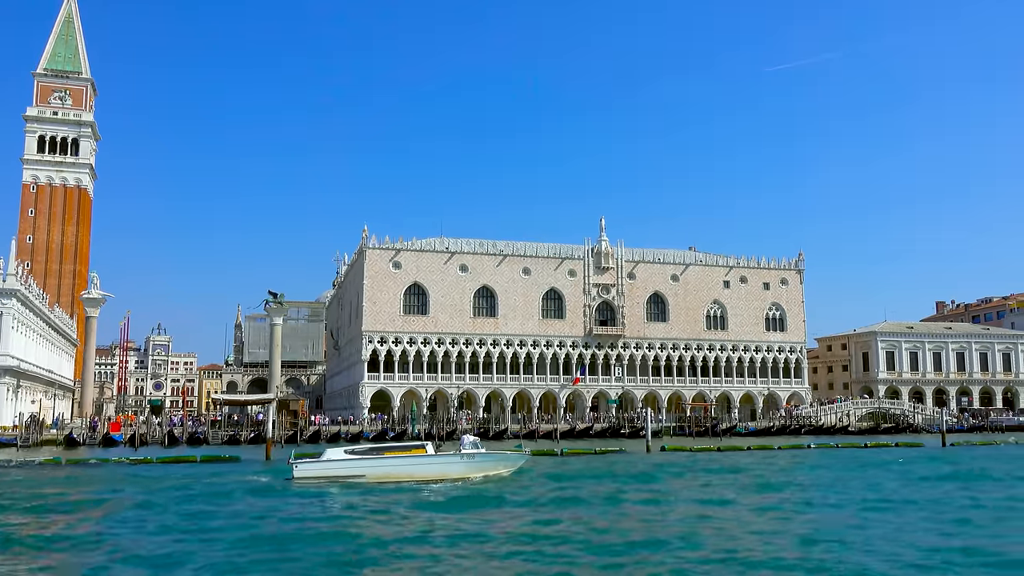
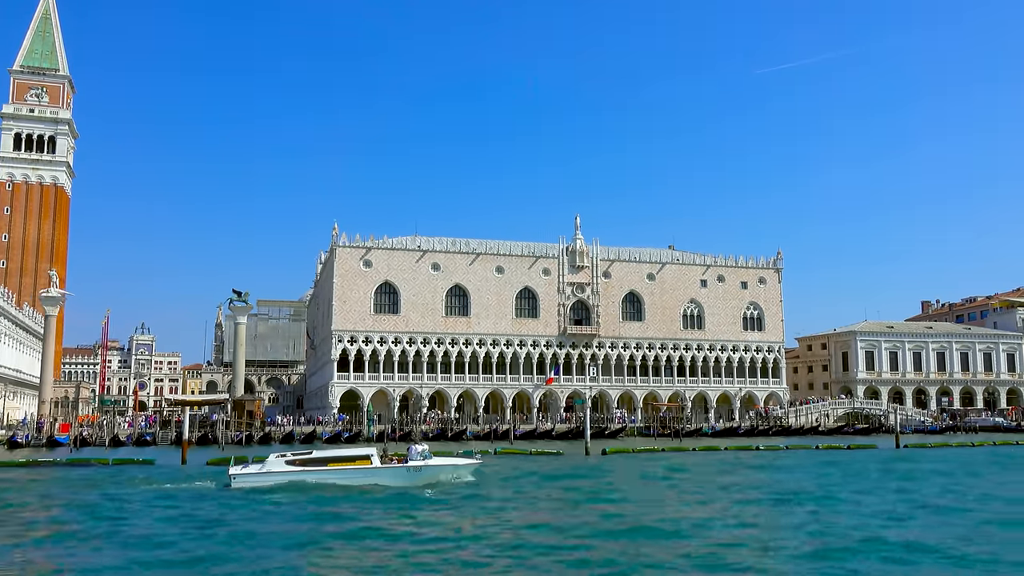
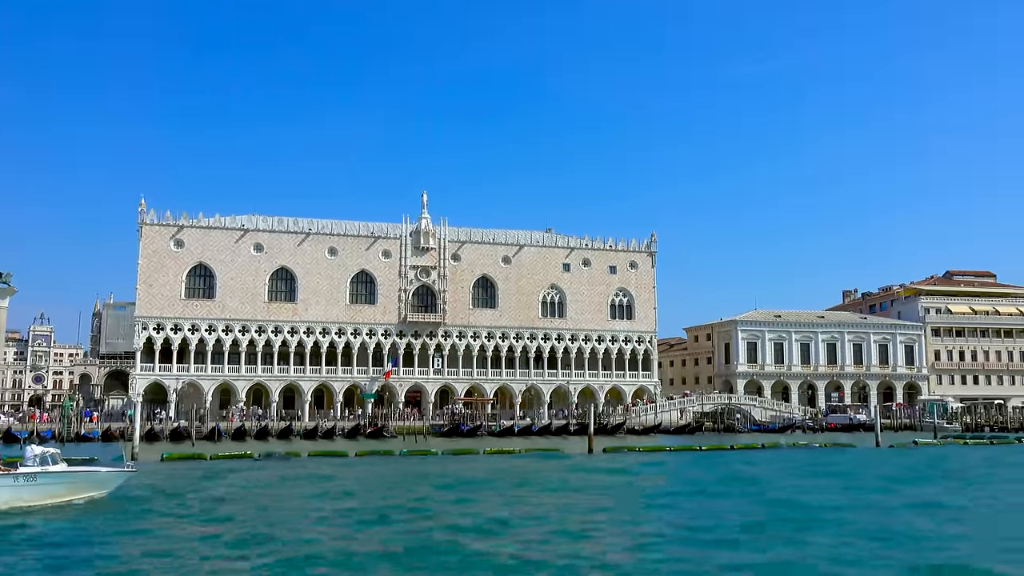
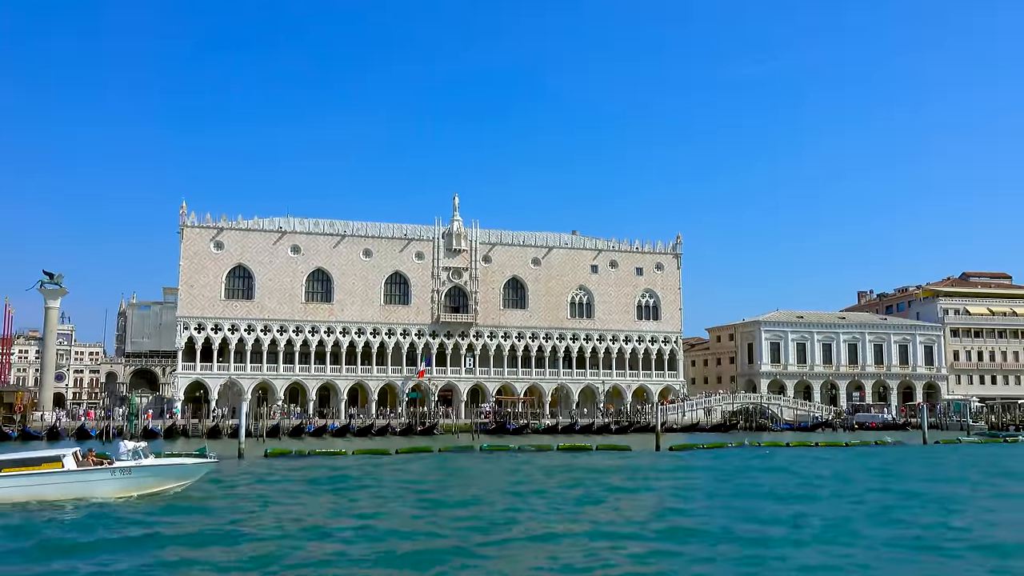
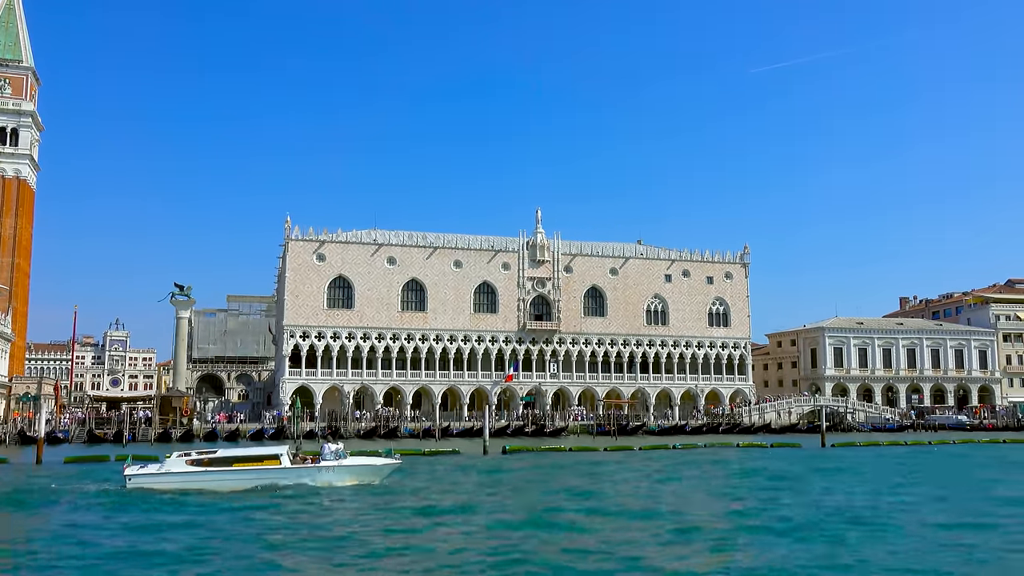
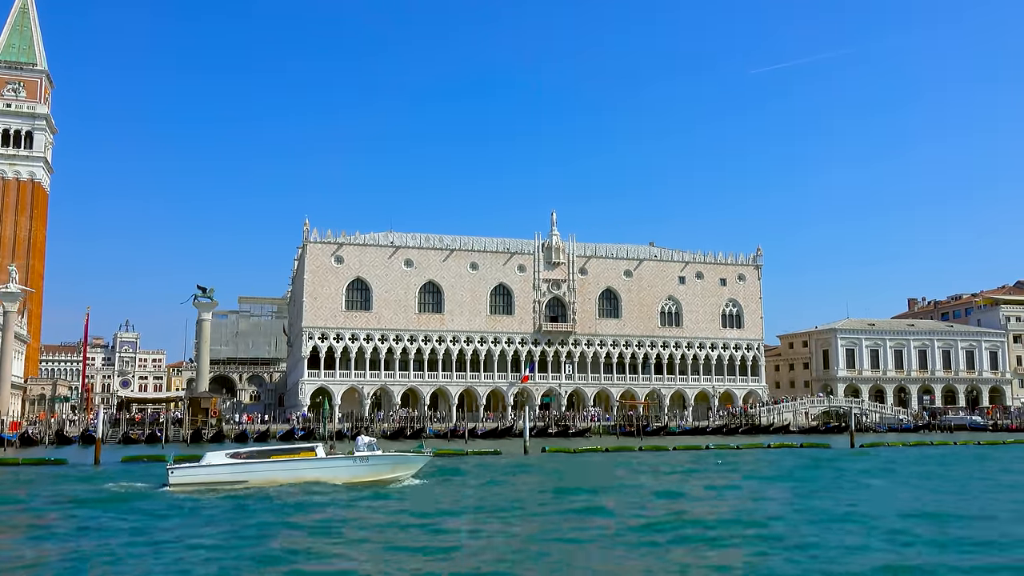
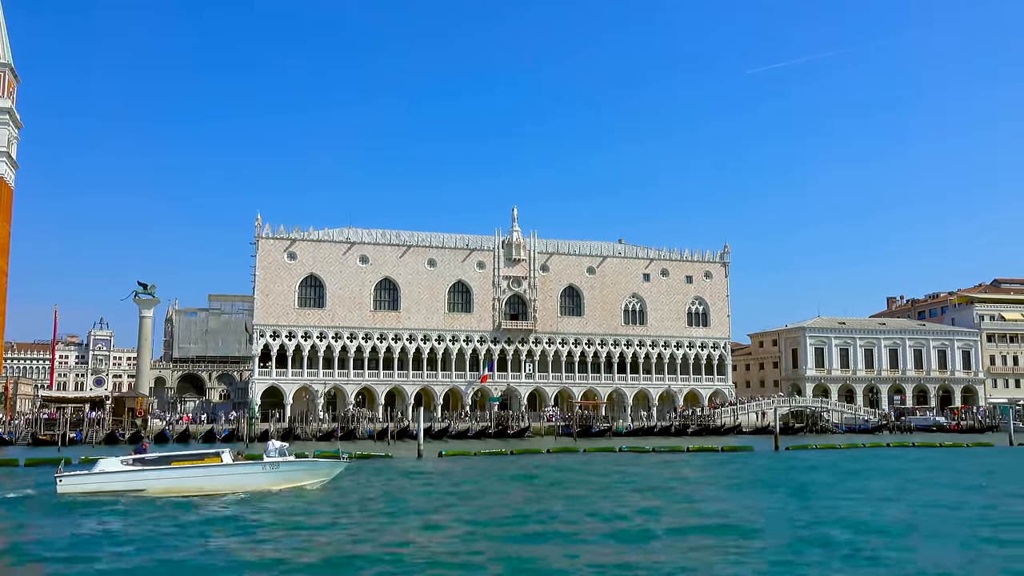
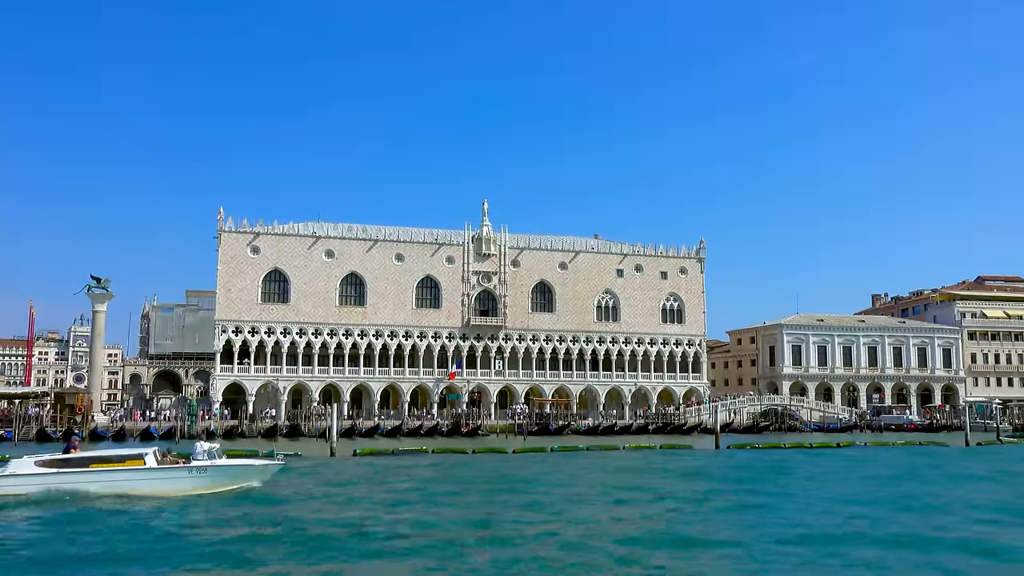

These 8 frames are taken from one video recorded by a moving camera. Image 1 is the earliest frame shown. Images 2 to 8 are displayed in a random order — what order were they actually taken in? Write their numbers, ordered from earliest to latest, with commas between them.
2, 6, 5, 7, 8, 4, 3
